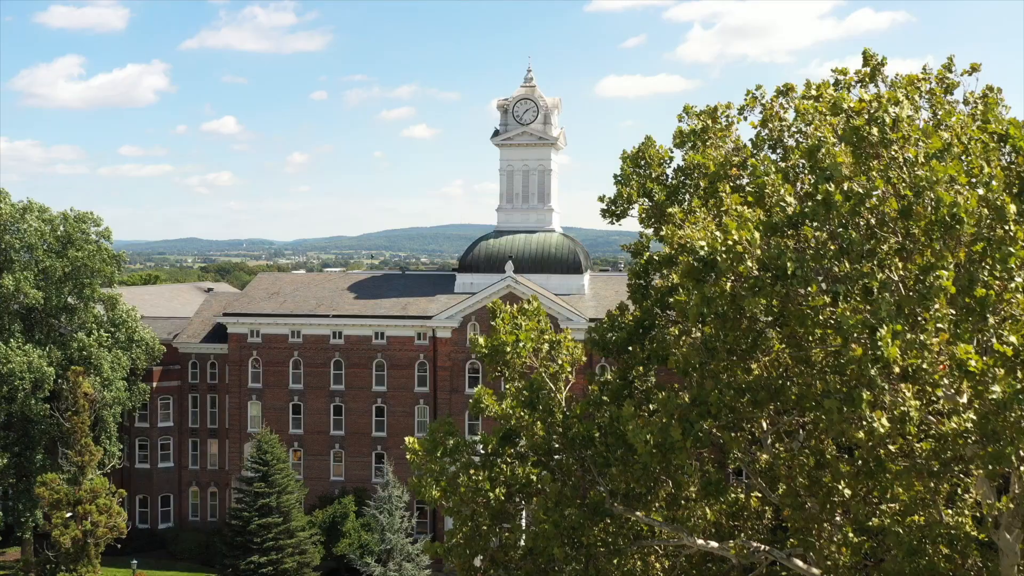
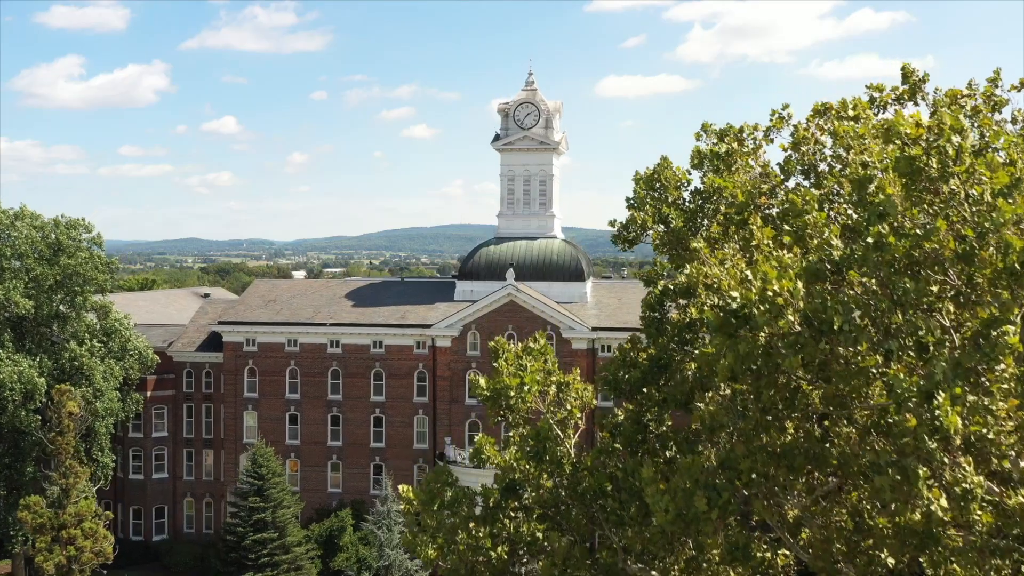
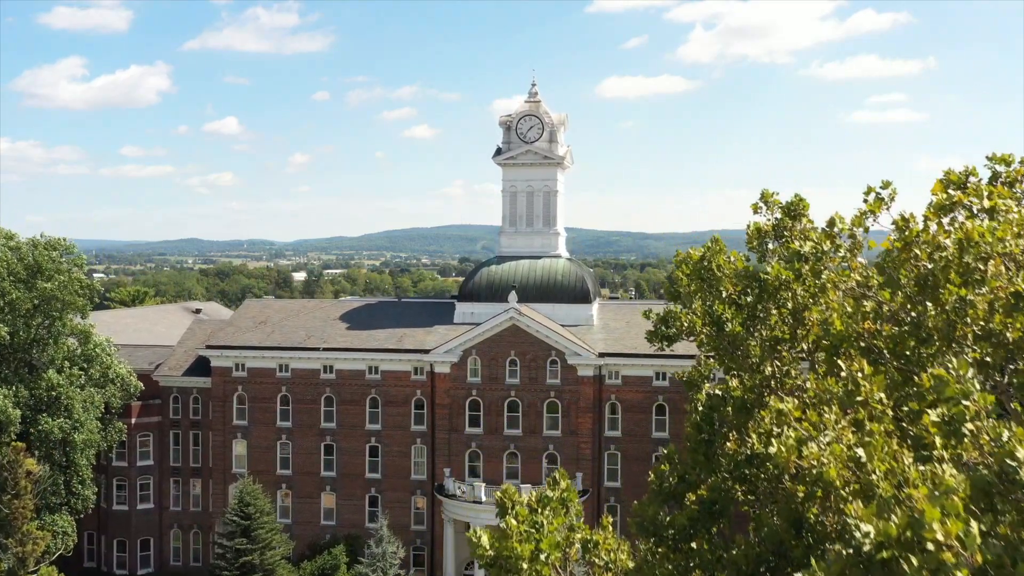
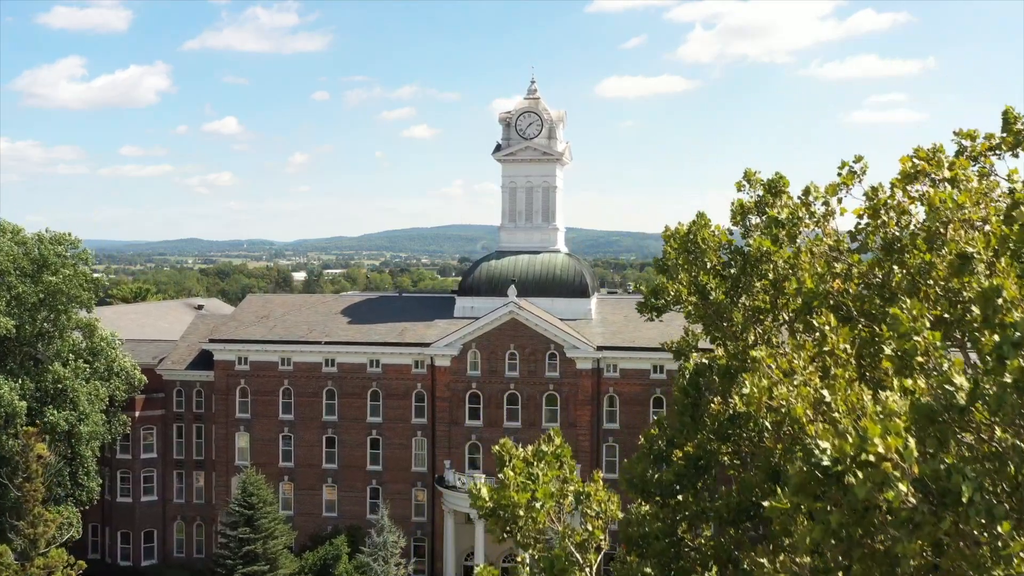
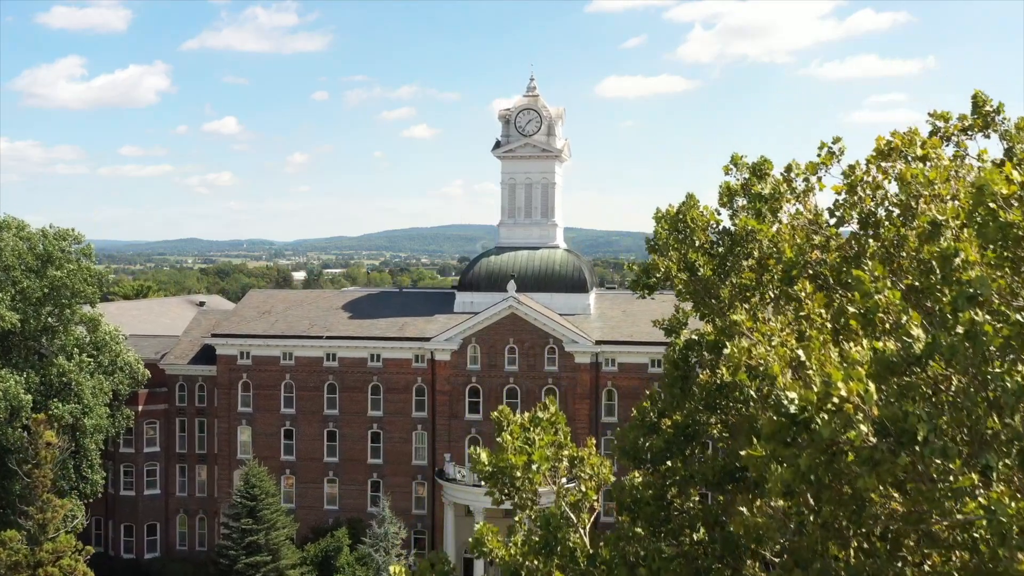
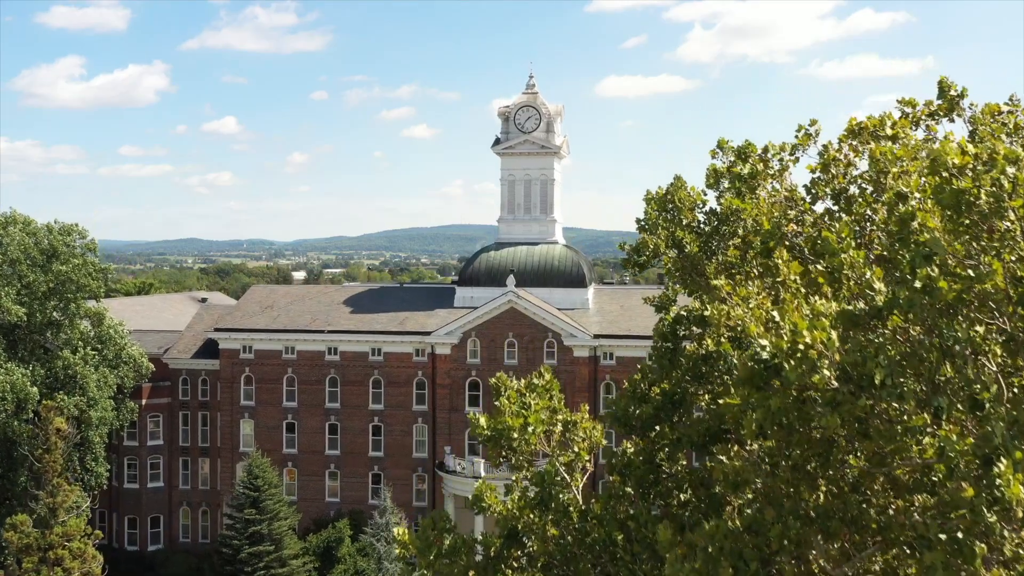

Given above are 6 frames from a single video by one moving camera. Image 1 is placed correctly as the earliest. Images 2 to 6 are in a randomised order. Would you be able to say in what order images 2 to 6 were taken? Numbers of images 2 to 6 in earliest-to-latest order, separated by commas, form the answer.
2, 6, 5, 4, 3
